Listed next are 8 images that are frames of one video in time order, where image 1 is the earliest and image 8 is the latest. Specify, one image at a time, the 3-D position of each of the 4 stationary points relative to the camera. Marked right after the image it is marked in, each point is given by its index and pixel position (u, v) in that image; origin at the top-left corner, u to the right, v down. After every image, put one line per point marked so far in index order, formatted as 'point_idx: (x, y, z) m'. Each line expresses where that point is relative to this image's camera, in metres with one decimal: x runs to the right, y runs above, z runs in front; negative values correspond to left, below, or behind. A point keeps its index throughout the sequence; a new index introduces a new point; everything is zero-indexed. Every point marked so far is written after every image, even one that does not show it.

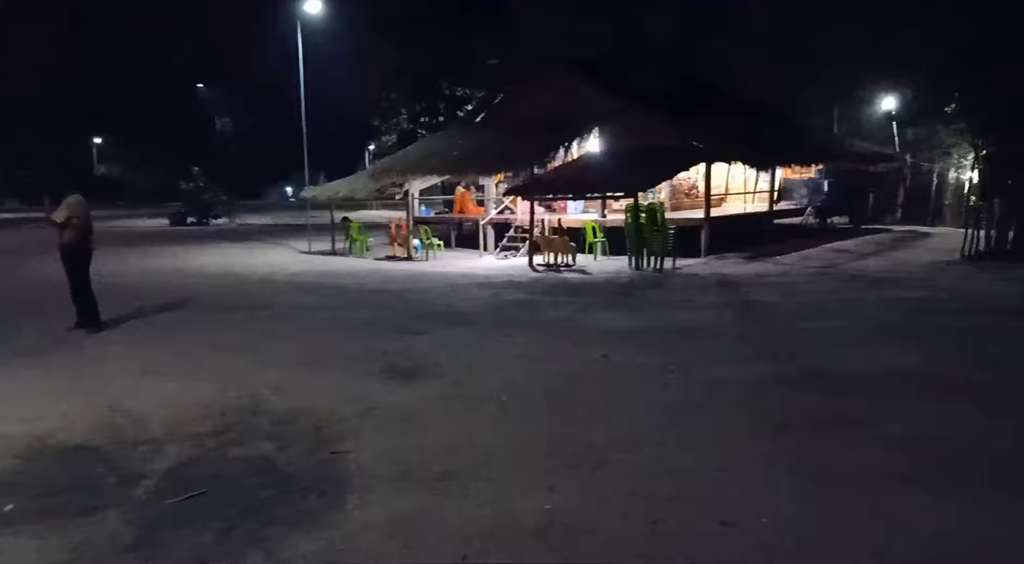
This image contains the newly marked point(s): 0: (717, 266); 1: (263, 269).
0: (+4.5, +0.3, +15.0) m
1: (-5.8, +0.3, +16.0) m
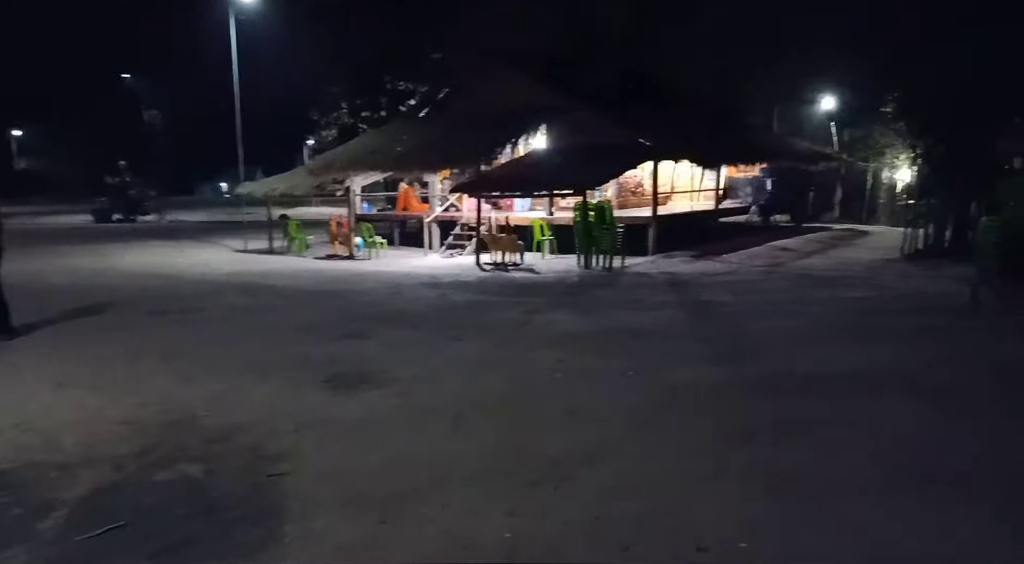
0: (+3.4, +0.4, +14.9) m
1: (-7.0, +0.2, +15.1) m
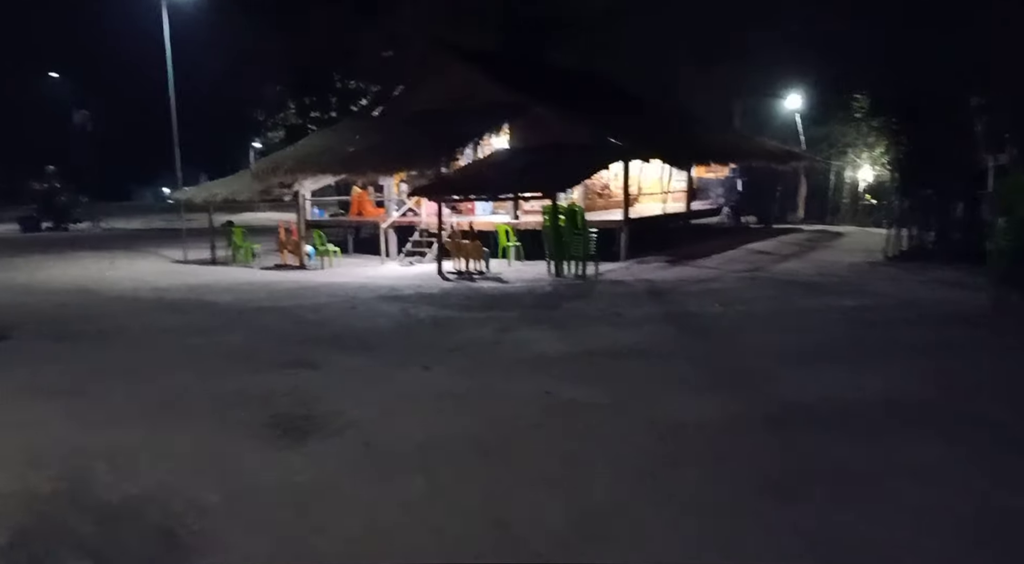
0: (+2.7, +0.2, +14.1) m
1: (-7.7, -0.1, +13.6) m
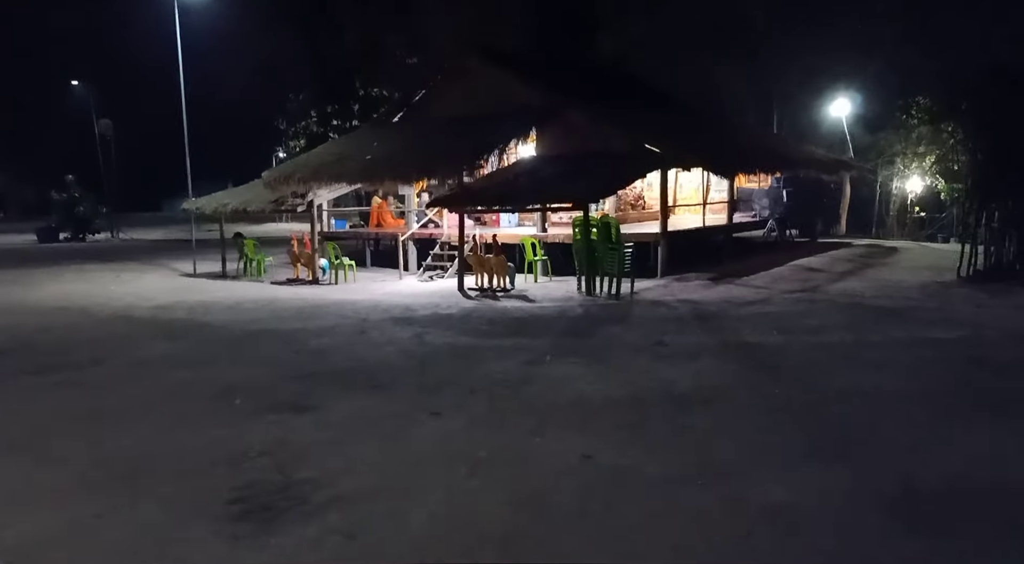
0: (+3.2, -0.1, +12.8) m
1: (-7.2, -0.4, +12.7) m
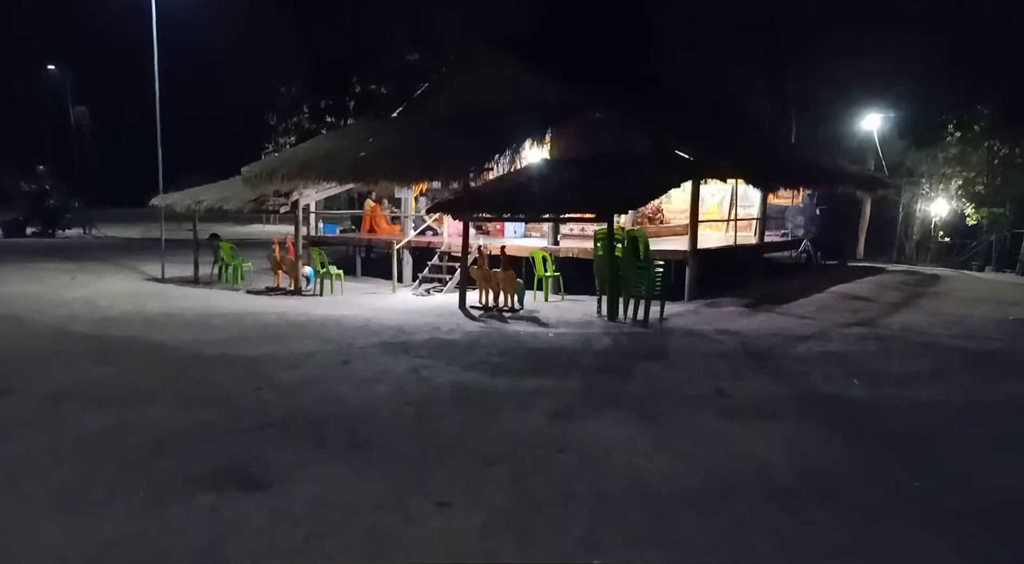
0: (+3.4, -0.6, +11.2) m
1: (-7.1, -0.5, +10.9) m
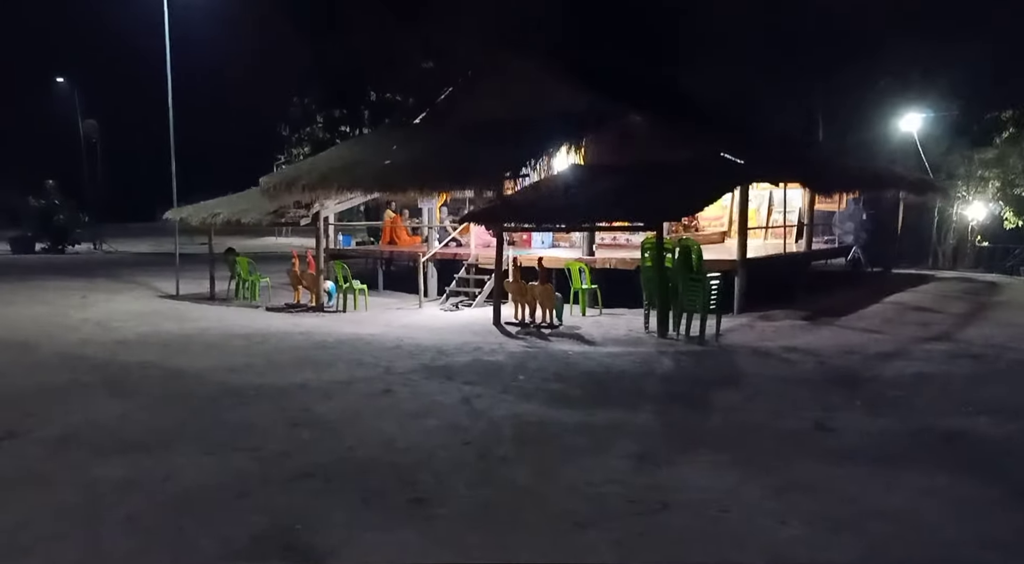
0: (+4.0, -0.8, +10.3) m
1: (-6.4, -0.8, +10.1) m
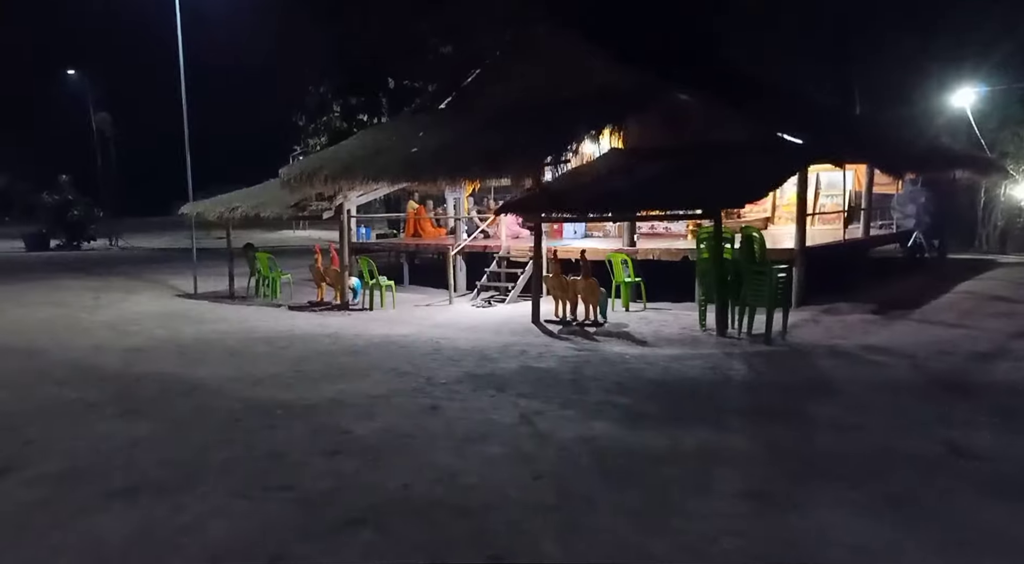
0: (+4.6, -0.6, +9.4) m
1: (-5.8, -0.8, +9.4) m
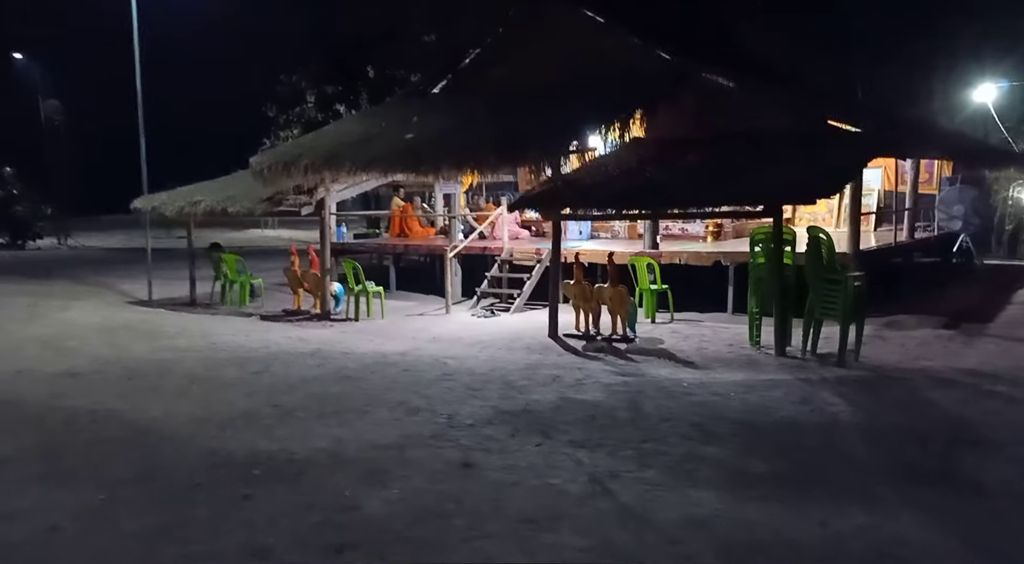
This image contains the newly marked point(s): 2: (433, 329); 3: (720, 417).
0: (+4.9, -0.8, +8.0) m
1: (-5.5, -0.9, +7.6) m
2: (-1.2, -0.7, +10.2) m
3: (+1.7, -1.1, +5.5) m
